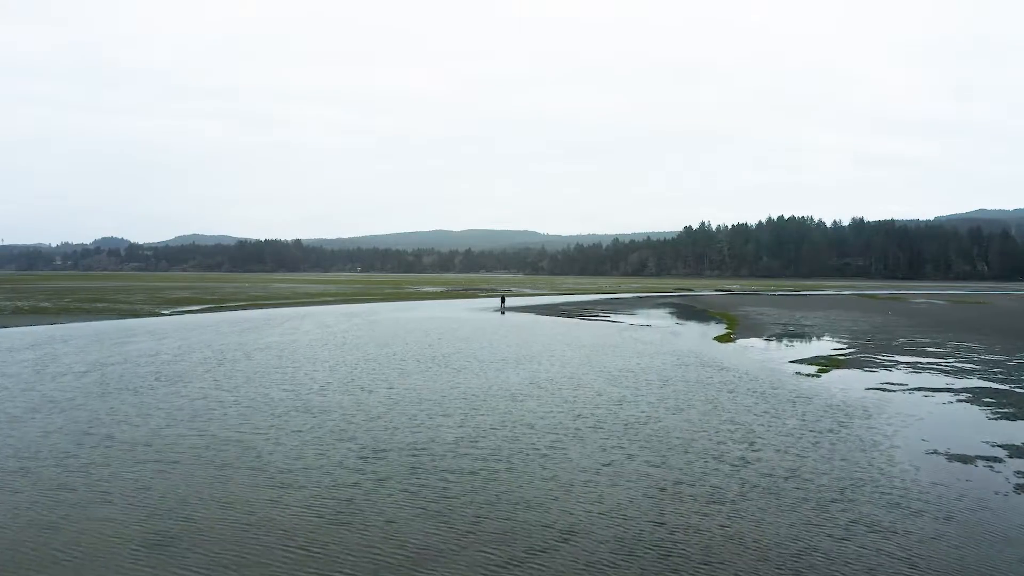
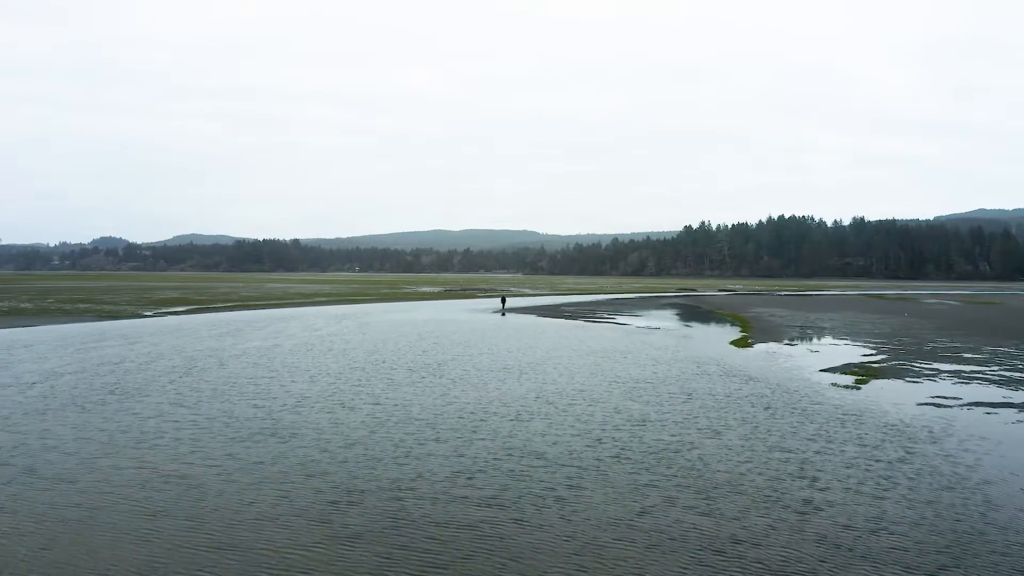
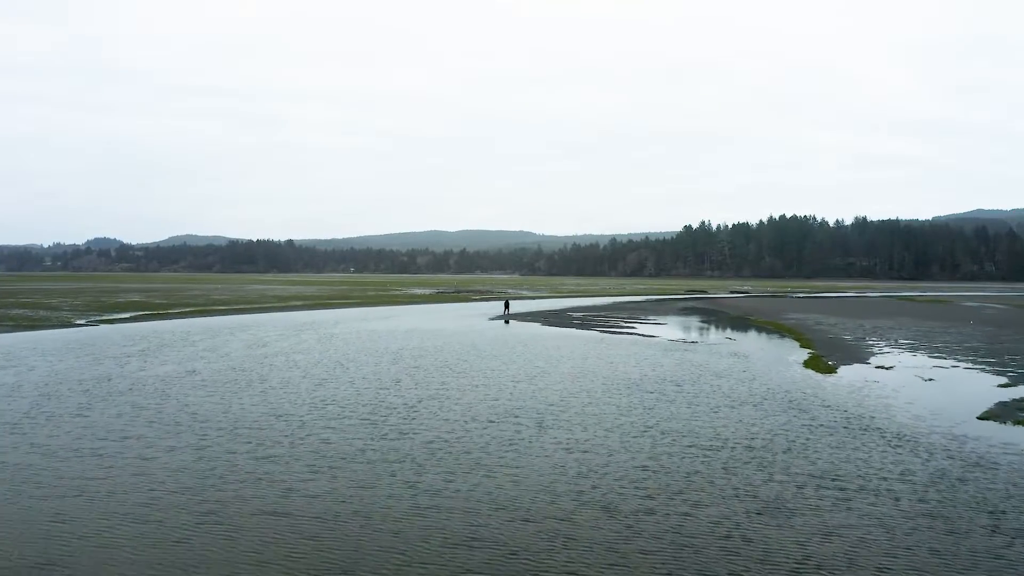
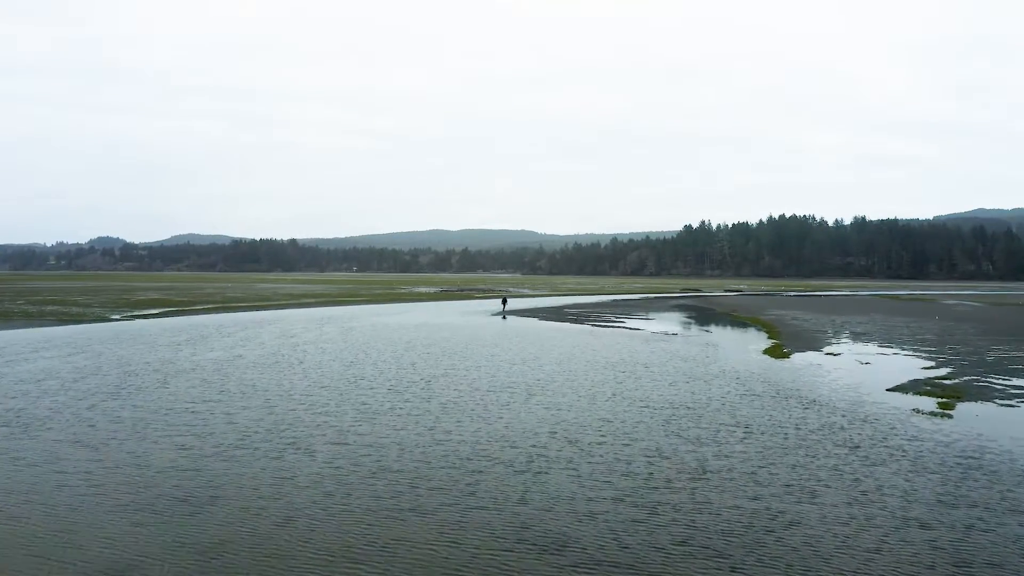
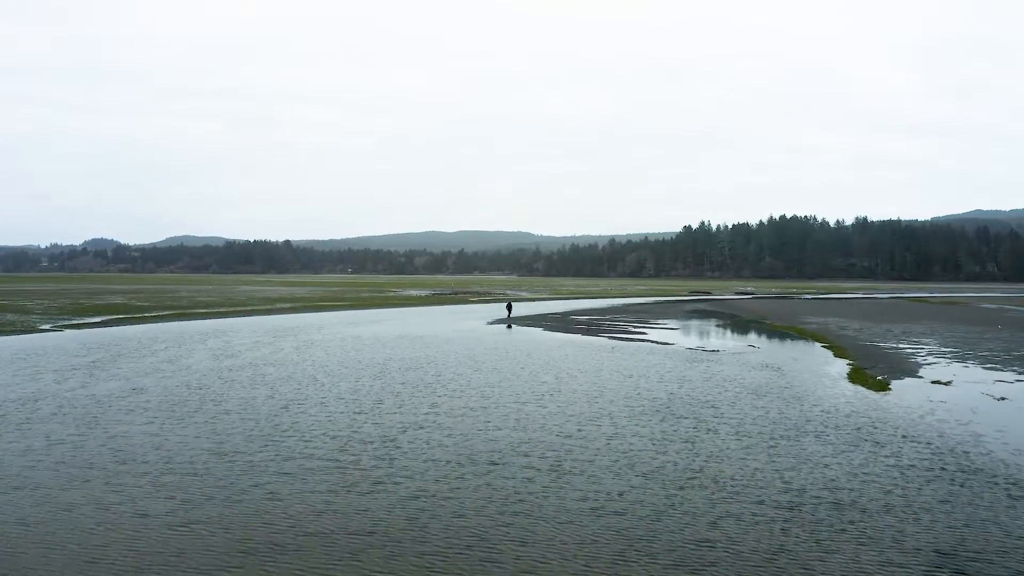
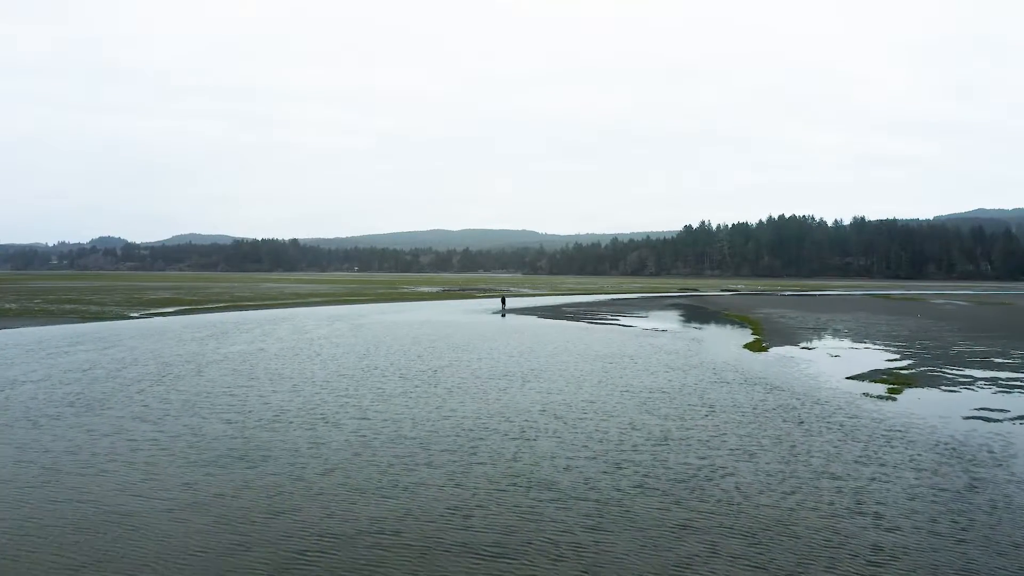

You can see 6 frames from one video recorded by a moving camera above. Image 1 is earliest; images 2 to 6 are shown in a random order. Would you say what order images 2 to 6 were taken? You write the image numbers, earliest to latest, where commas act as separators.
2, 6, 4, 3, 5
